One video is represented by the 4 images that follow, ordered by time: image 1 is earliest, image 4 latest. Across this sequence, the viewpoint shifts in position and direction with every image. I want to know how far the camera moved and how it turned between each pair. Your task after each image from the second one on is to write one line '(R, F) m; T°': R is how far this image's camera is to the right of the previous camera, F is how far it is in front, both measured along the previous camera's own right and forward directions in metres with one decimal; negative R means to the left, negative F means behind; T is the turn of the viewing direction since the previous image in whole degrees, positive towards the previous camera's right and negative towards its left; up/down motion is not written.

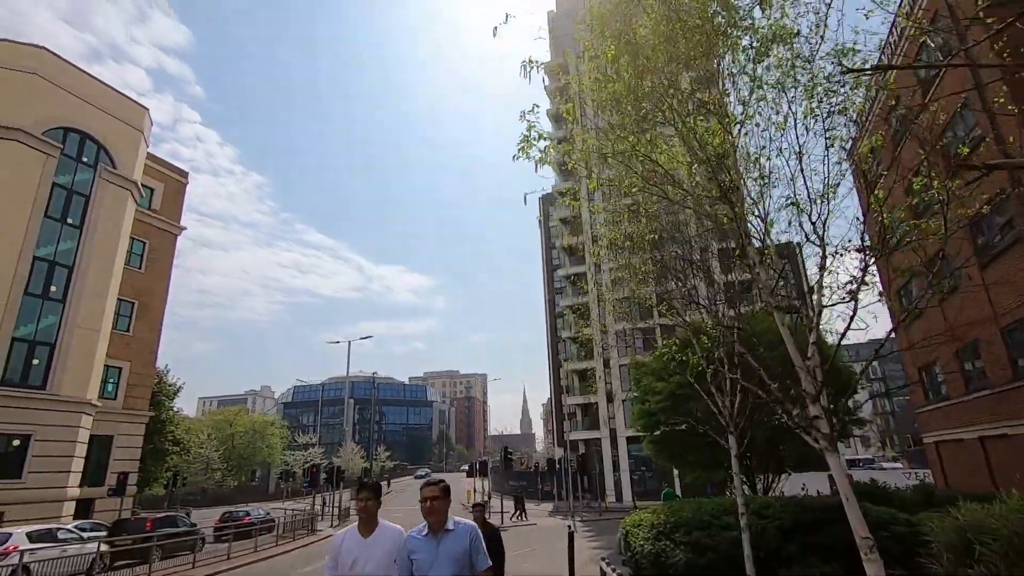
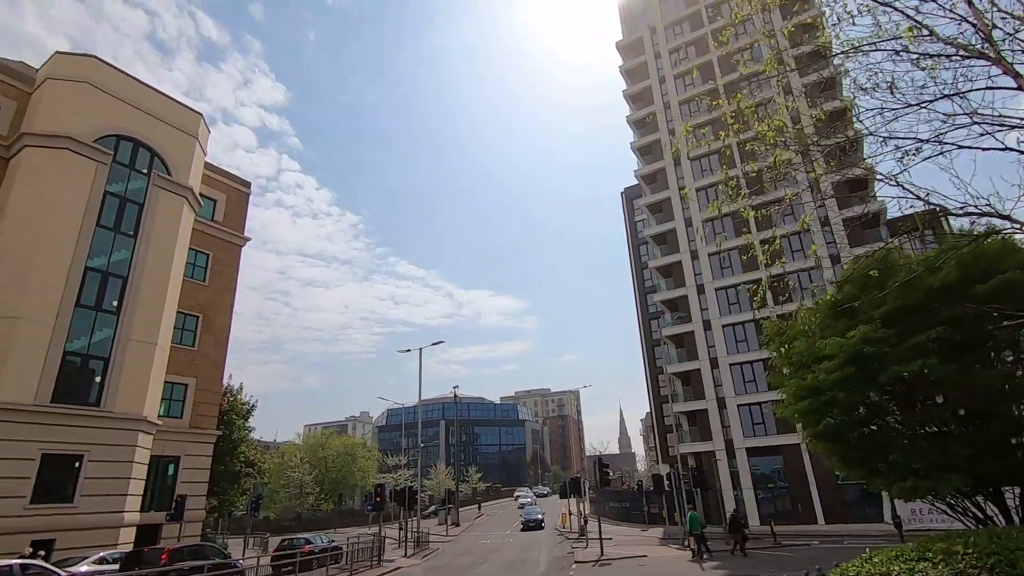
(+0.1, +3.7) m; -9°
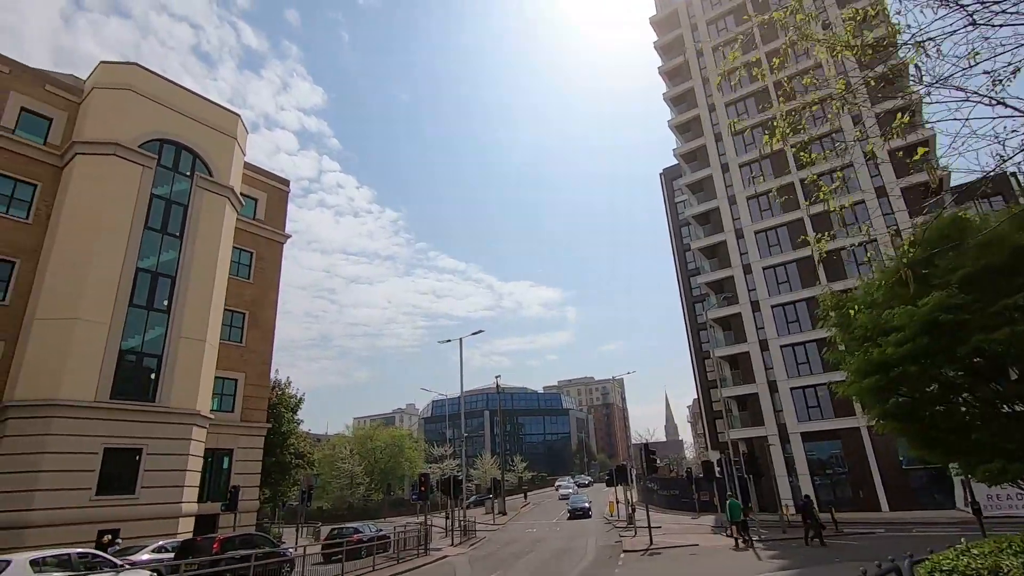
(+0.1, +0.4) m; -4°
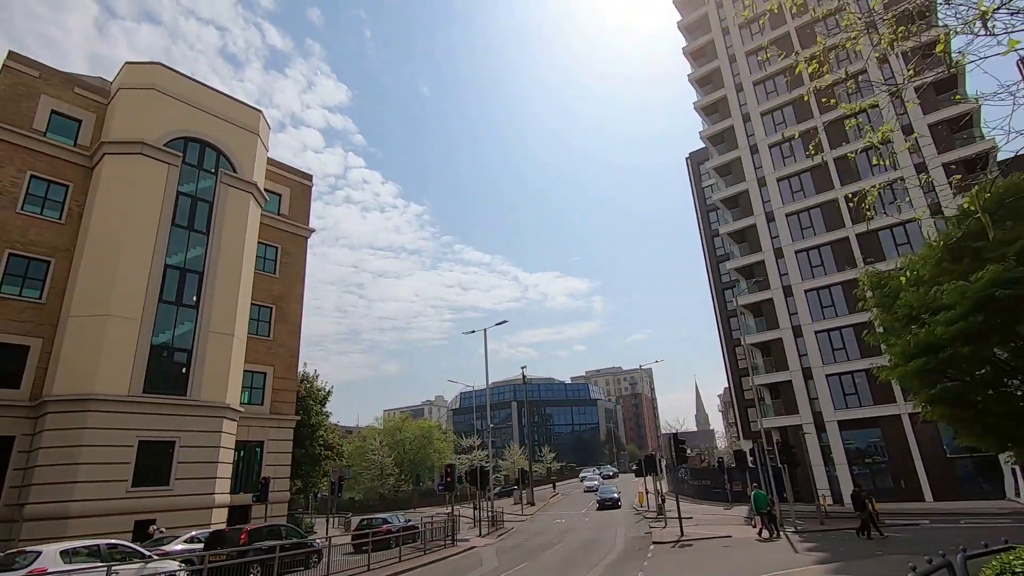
(+0.1, +0.3) m; -3°
